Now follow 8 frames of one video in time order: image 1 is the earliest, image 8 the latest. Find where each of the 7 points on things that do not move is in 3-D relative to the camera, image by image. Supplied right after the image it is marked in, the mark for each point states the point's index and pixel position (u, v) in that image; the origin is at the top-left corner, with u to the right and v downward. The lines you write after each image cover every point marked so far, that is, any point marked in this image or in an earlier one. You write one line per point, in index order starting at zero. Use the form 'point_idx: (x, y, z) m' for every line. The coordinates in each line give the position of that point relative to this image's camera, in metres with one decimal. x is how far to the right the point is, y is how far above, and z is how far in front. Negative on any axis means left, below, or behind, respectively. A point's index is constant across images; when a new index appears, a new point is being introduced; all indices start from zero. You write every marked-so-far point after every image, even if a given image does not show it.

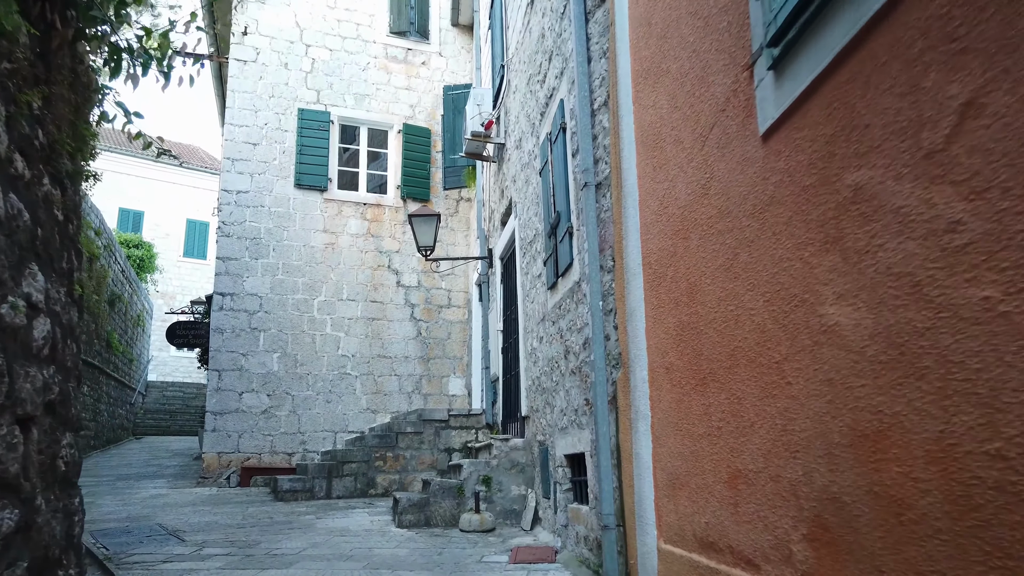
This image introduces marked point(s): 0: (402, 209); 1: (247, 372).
0: (-1.3, +0.9, +8.8) m
1: (-2.8, -0.9, +7.9) m
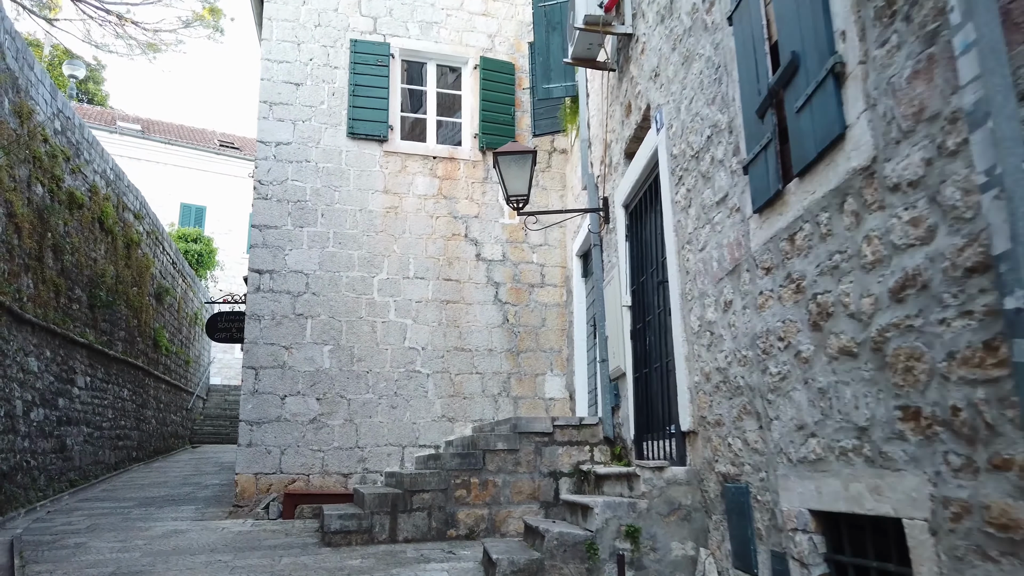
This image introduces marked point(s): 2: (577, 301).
0: (-0.3, +1.2, +7.0) m
1: (-1.8, -0.7, +6.2) m
2: (+0.6, -0.1, +6.6) m
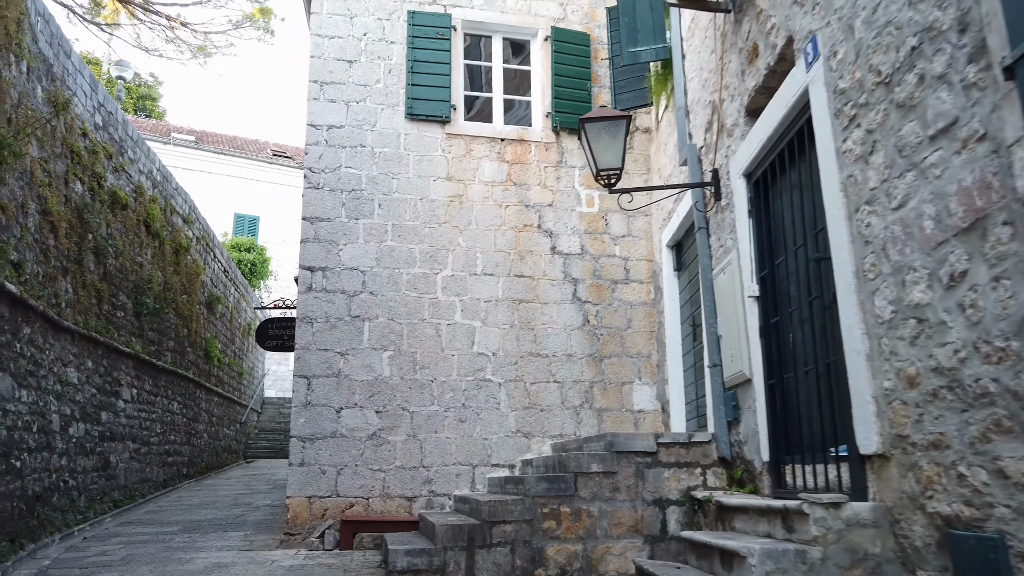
0: (+0.4, +1.2, +6.2) m
1: (-1.2, -0.7, +5.5) m
2: (+1.2, -0.1, +5.8) m
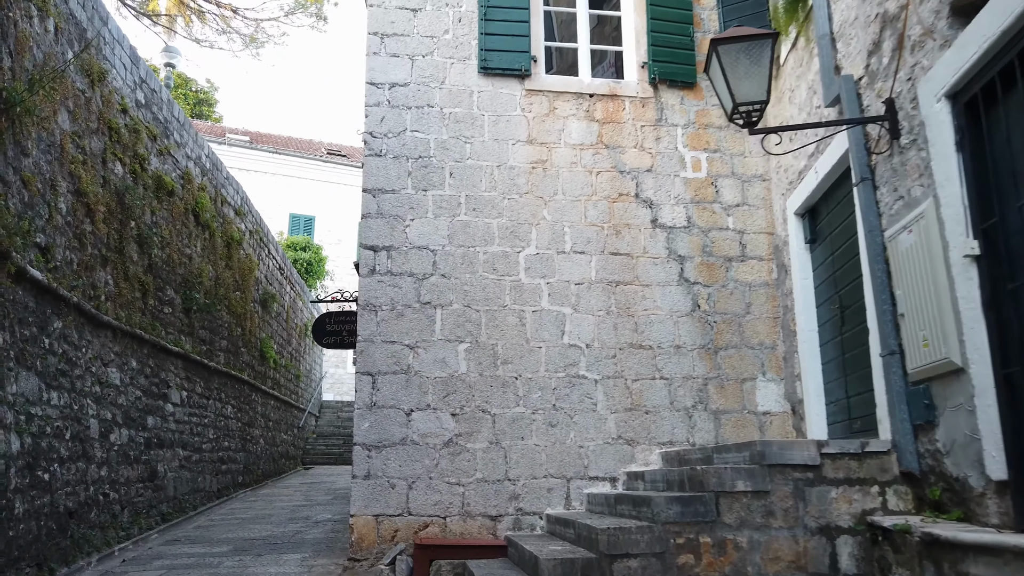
0: (+1.0, +1.3, +5.3) m
1: (-0.6, -0.6, +4.7) m
2: (+1.8, +0.1, +4.8) m
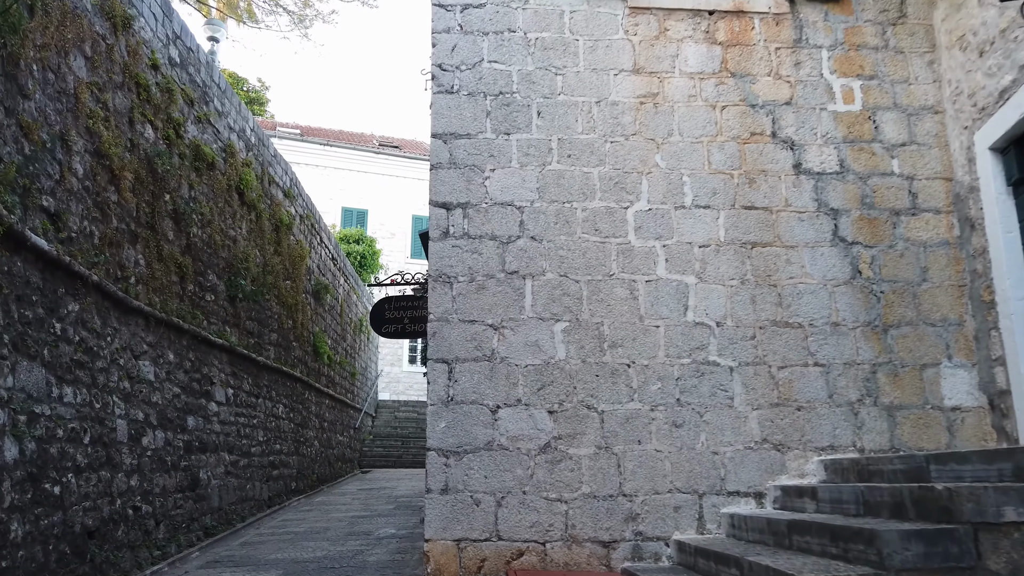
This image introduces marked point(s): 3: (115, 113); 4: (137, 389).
0: (+1.6, +1.5, +4.2) m
1: (0.0, -0.4, +3.7) m
2: (+2.4, +0.3, +3.6) m
3: (-2.6, +1.1, +4.8) m
4: (-2.5, -0.7, +5.0) m
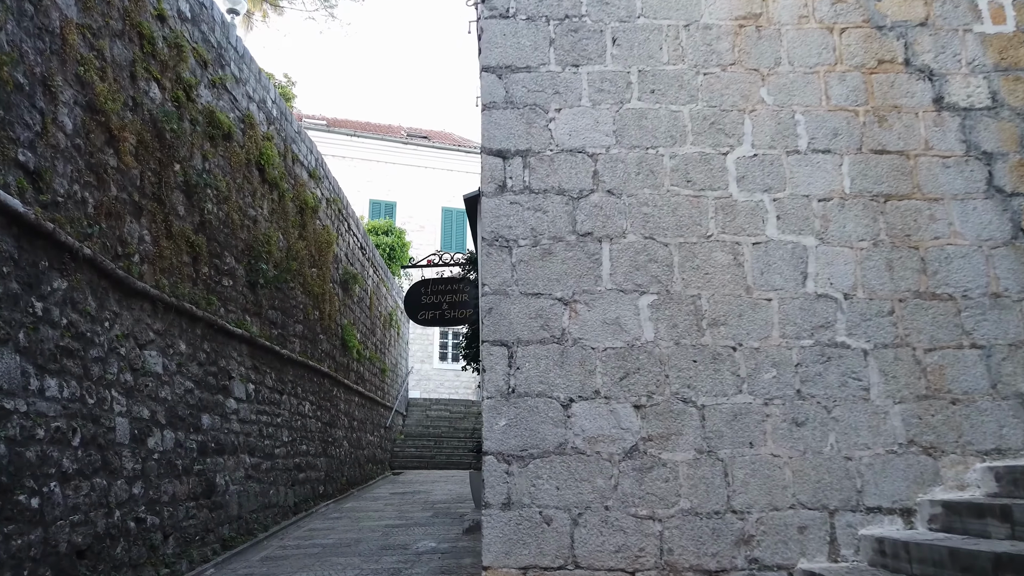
0: (+1.9, +1.7, +3.4) m
1: (+0.3, -0.2, +3.0) m
2: (+2.7, +0.5, +2.8) m
3: (-2.2, +1.3, +4.2) m
4: (-2.2, -0.6, +4.4) m
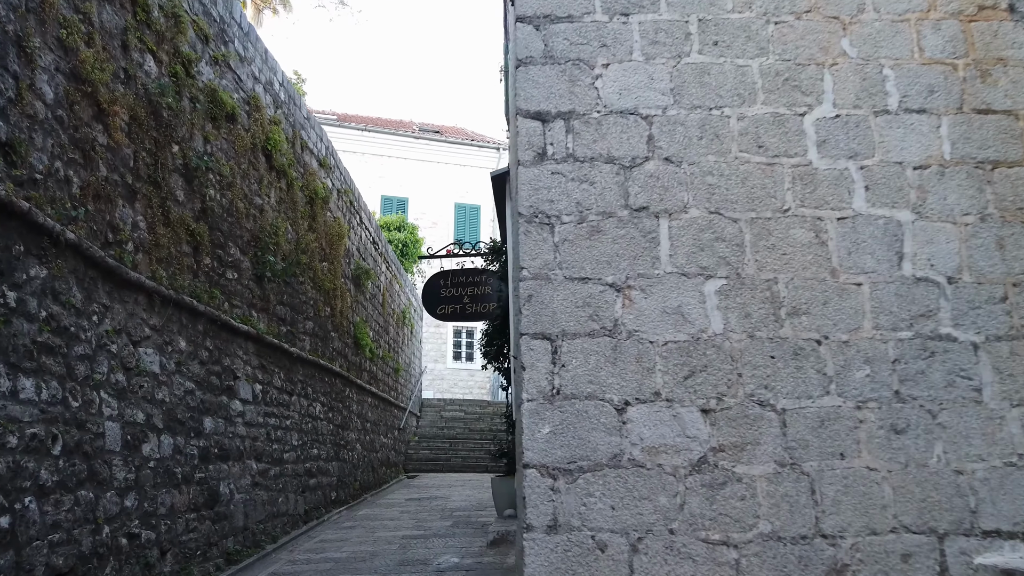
0: (+2.0, +1.7, +2.9) m
1: (+0.4, -0.2, +2.5) m
2: (+2.8, +0.5, +2.3) m
3: (-2.1, +1.3, +3.8) m
4: (-2.0, -0.5, +4.0) m
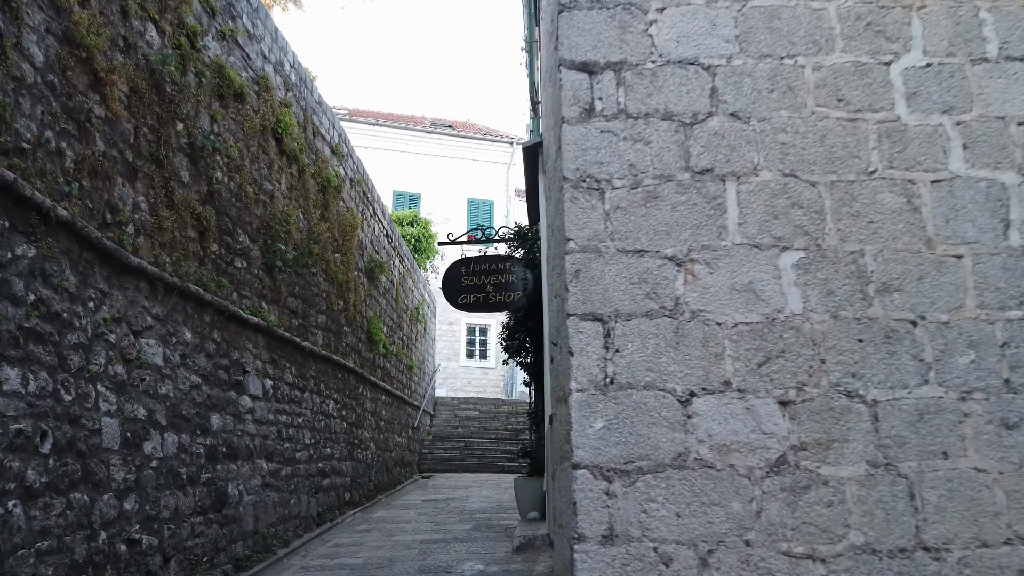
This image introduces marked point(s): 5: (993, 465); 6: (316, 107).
0: (+2.1, +1.8, +2.6) m
1: (+0.6, -0.1, +2.2) m
2: (+2.9, +0.6, +2.0) m
3: (-1.9, +1.4, +3.5) m
4: (-1.9, -0.4, +3.7) m
5: (+1.3, -0.5, +2.1) m
6: (-1.8, +1.7, +6.9) m
